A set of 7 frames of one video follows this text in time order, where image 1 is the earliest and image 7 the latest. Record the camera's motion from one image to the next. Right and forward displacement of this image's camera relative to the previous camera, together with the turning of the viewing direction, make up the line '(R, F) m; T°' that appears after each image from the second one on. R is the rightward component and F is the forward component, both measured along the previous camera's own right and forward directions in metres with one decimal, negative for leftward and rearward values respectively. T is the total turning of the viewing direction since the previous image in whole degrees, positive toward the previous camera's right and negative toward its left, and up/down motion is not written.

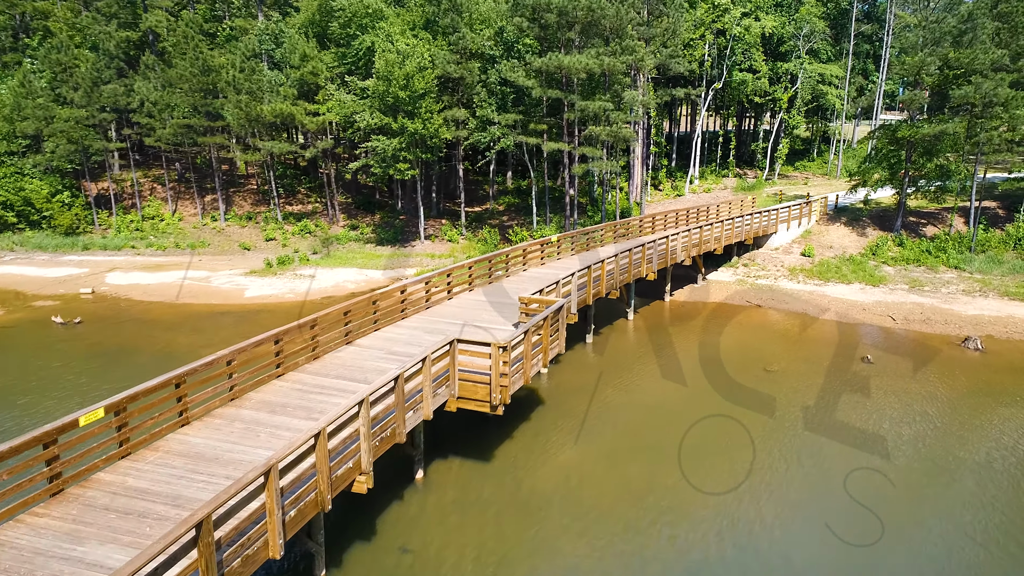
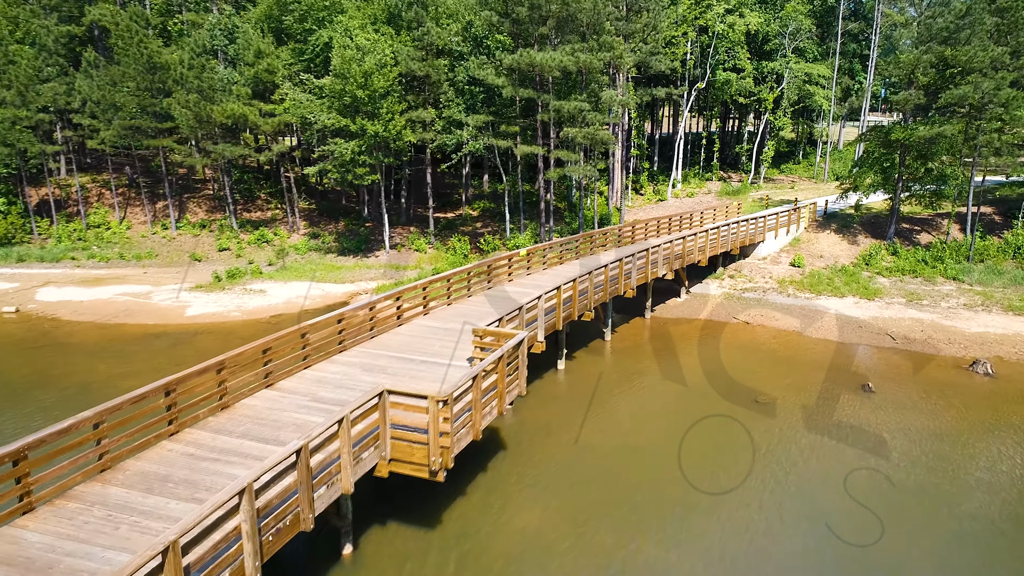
(+0.5, +1.8) m; +1°
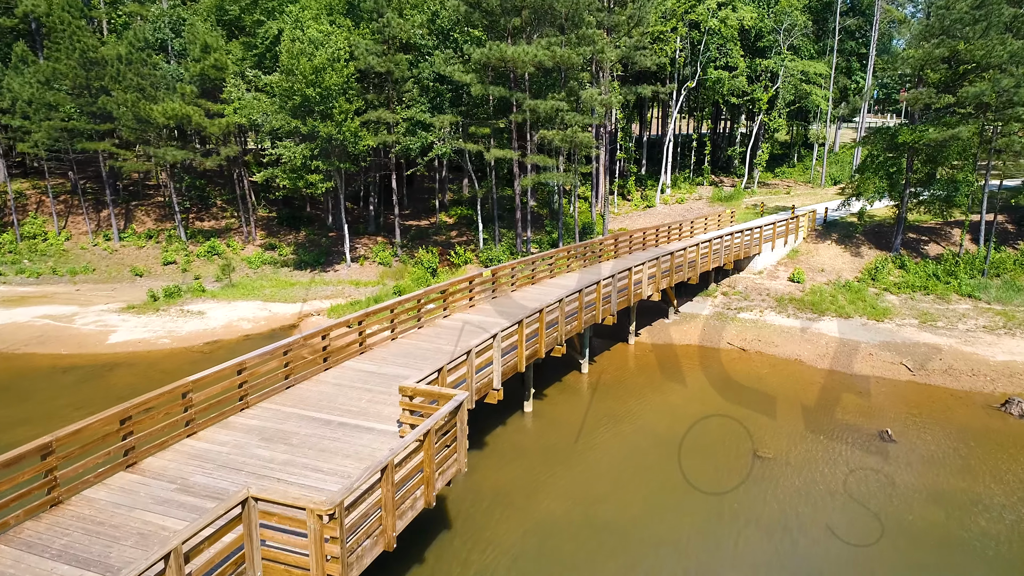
(+0.6, +2.3) m; +1°
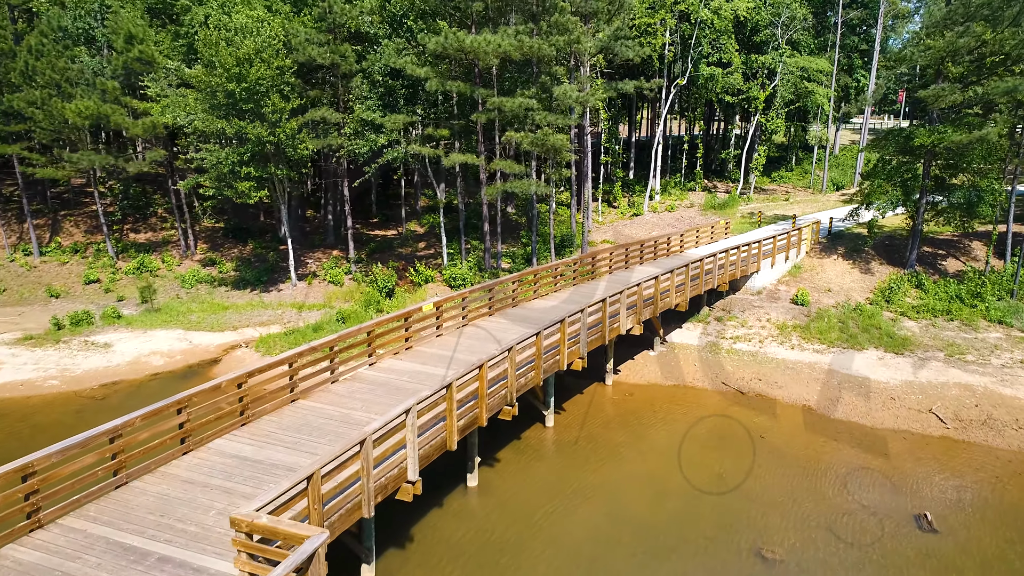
(+0.8, +2.8) m; 0°
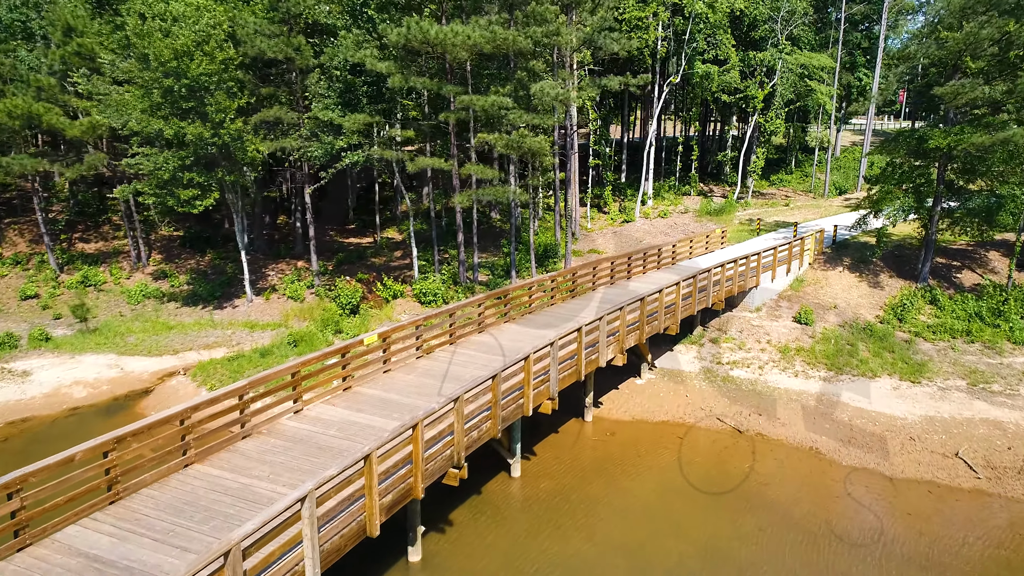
(+0.6, +1.8) m; 0°
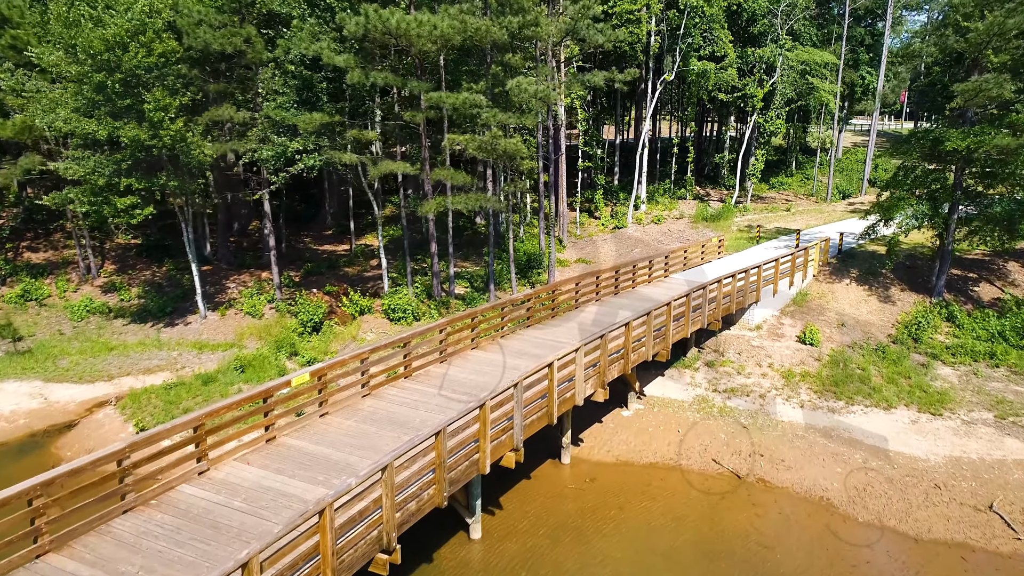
(+0.5, +1.6) m; 0°
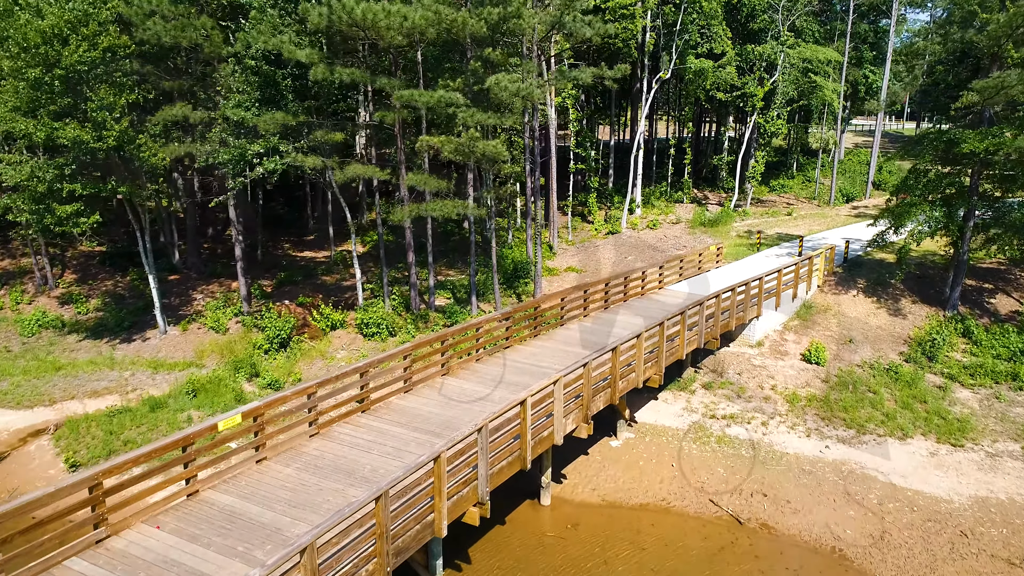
(+0.4, +1.2) m; 0°
